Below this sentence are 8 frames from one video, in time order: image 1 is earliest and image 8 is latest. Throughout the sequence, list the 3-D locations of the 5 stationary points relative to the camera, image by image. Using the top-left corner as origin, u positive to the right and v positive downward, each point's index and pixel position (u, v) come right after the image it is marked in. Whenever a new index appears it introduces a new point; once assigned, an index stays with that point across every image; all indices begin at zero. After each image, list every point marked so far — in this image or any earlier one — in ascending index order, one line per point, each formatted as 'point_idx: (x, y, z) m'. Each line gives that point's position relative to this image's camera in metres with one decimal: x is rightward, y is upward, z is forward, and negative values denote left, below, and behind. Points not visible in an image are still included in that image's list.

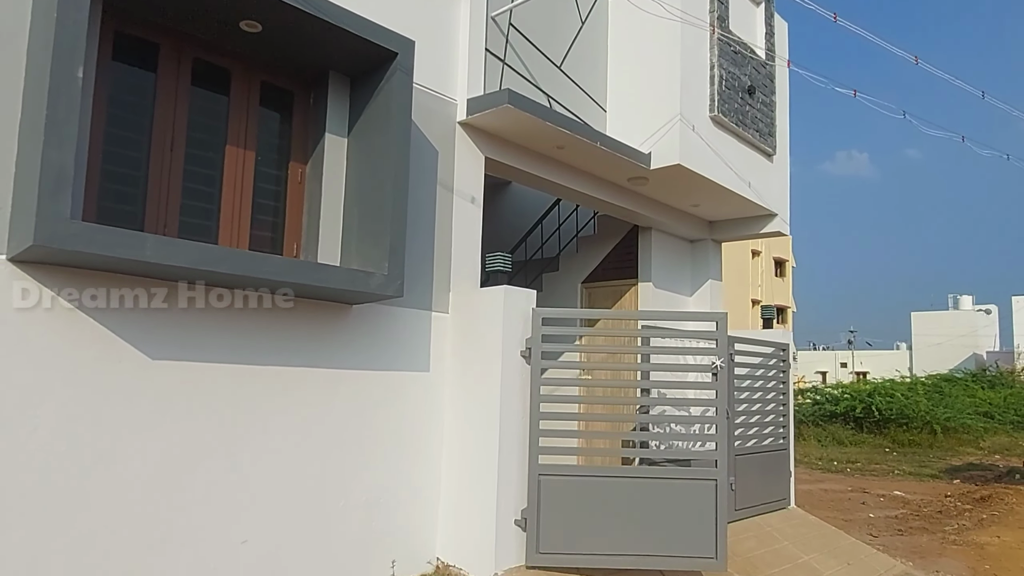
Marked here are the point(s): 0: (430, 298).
0: (-0.5, -0.1, +4.7) m
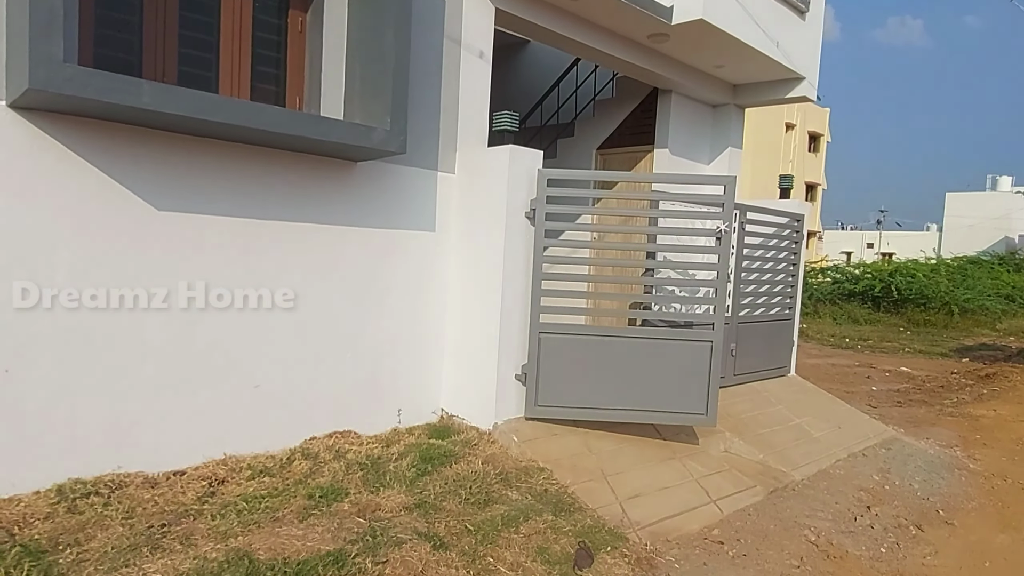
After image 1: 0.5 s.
0: (-0.5, +0.9, +4.7) m
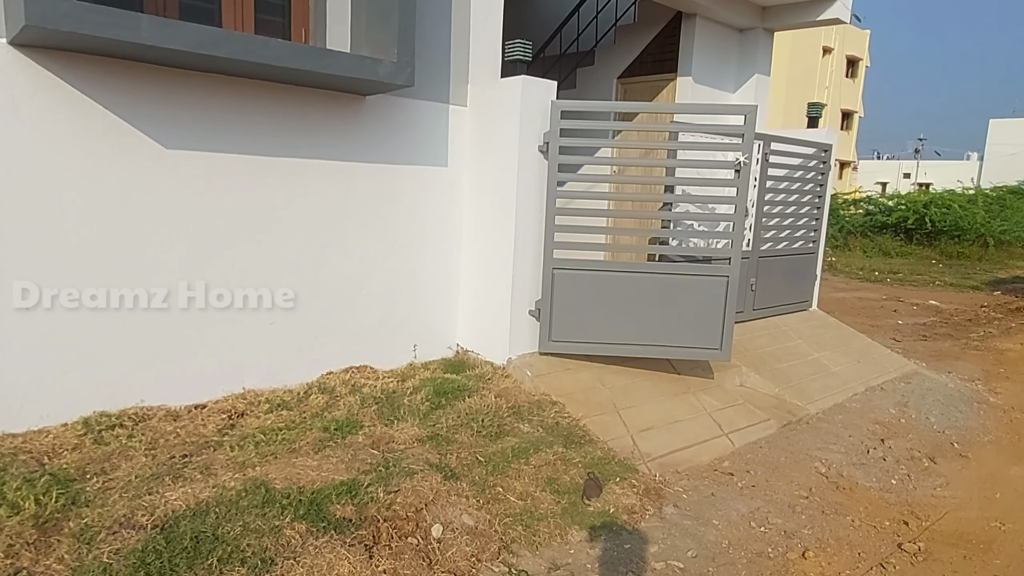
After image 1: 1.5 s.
0: (-0.4, +1.3, +4.5) m
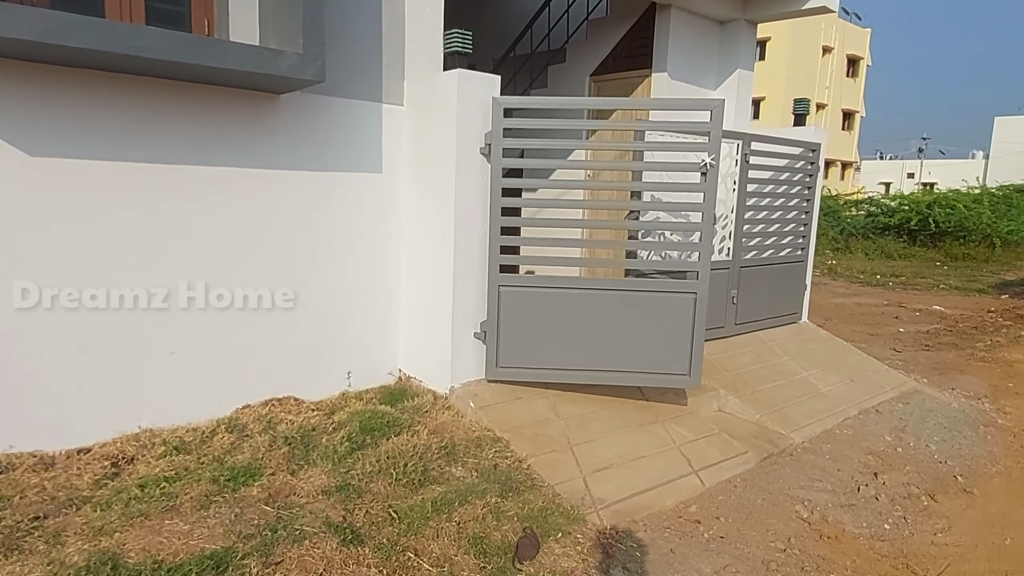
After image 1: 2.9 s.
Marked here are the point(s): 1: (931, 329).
0: (-0.8, +1.2, +4.1) m
1: (+6.1, -0.6, +10.2) m
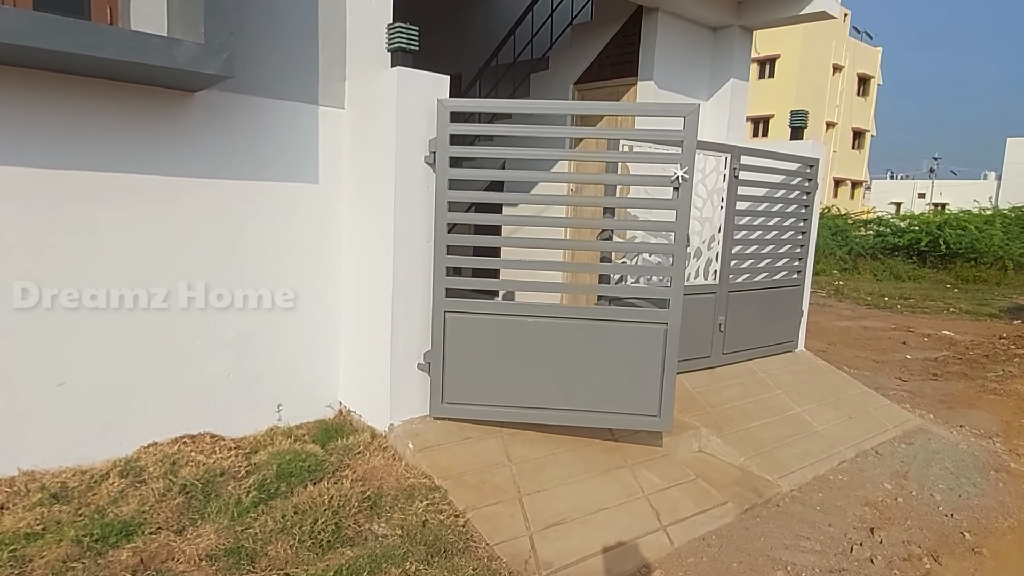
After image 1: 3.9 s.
0: (-1.0, +1.1, +3.7) m
1: (+5.9, -0.9, +9.6) m
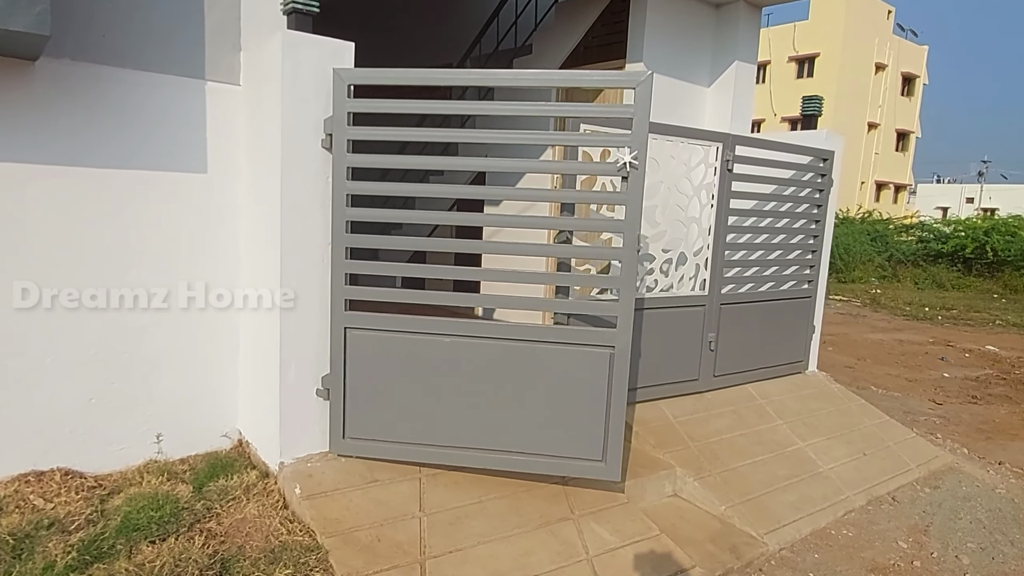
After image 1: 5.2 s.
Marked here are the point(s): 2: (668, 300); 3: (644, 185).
0: (-1.3, +1.0, +3.1) m
1: (+5.9, -1.1, +8.7) m
2: (+0.9, -0.1, +4.1) m
3: (+0.5, +0.4, +2.7) m
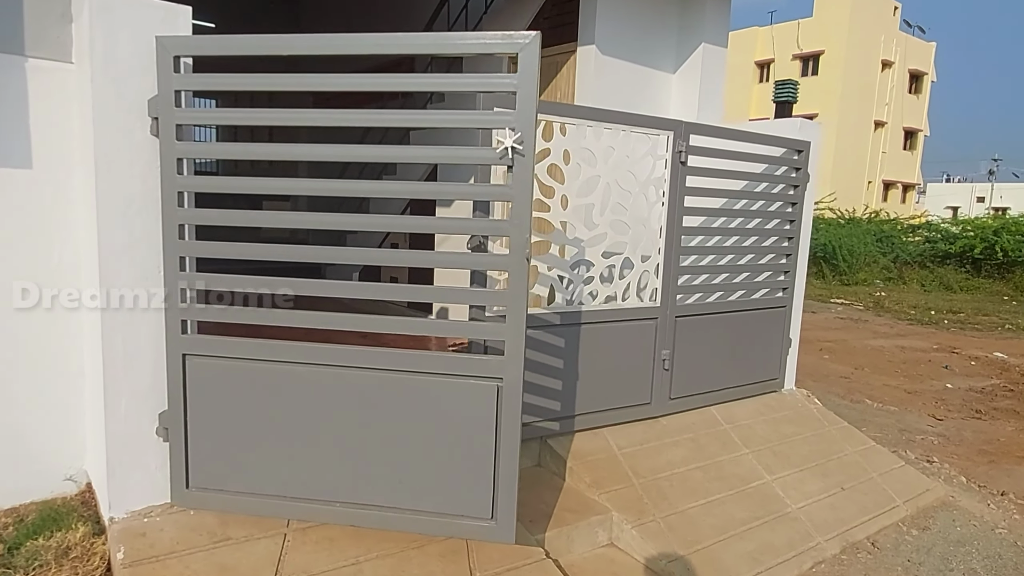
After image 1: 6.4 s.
0: (-1.8, +1.0, +2.6) m
1: (+5.5, -1.1, +8.1) m
2: (+0.5, -0.1, +3.5) m
3: (+0.1, +0.3, +2.2) m
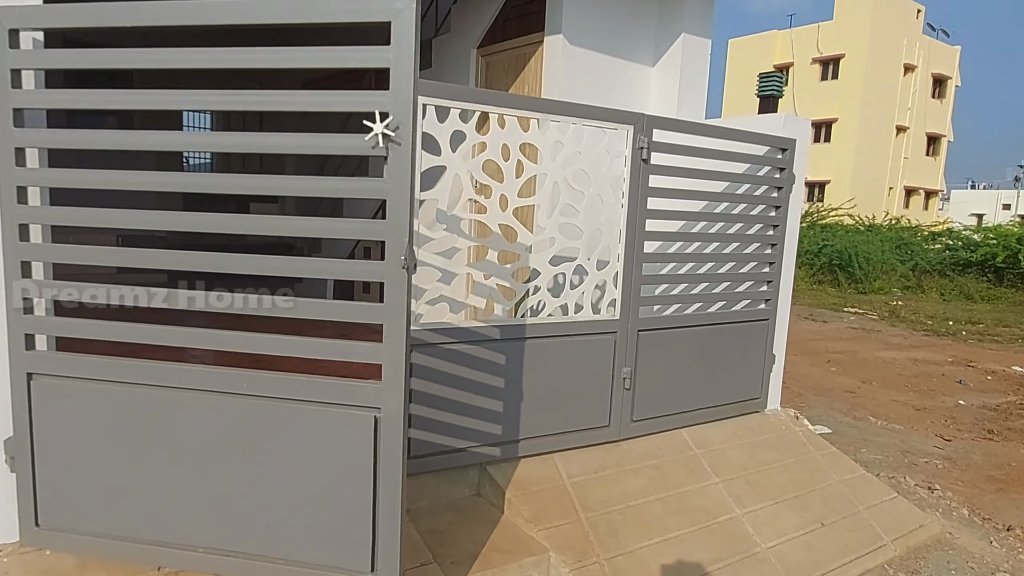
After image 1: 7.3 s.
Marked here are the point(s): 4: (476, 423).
0: (-2.1, +0.9, +2.3) m
1: (+5.3, -1.3, +7.6) m
2: (+0.2, -0.2, +3.2) m
3: (-0.2, +0.3, +1.8) m
4: (-0.2, -0.6, +3.0) m
